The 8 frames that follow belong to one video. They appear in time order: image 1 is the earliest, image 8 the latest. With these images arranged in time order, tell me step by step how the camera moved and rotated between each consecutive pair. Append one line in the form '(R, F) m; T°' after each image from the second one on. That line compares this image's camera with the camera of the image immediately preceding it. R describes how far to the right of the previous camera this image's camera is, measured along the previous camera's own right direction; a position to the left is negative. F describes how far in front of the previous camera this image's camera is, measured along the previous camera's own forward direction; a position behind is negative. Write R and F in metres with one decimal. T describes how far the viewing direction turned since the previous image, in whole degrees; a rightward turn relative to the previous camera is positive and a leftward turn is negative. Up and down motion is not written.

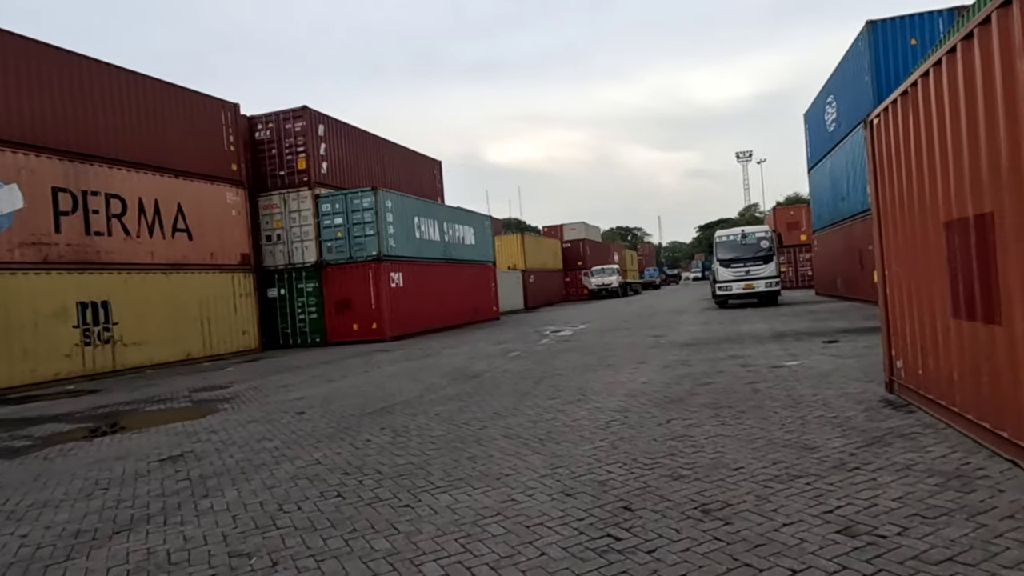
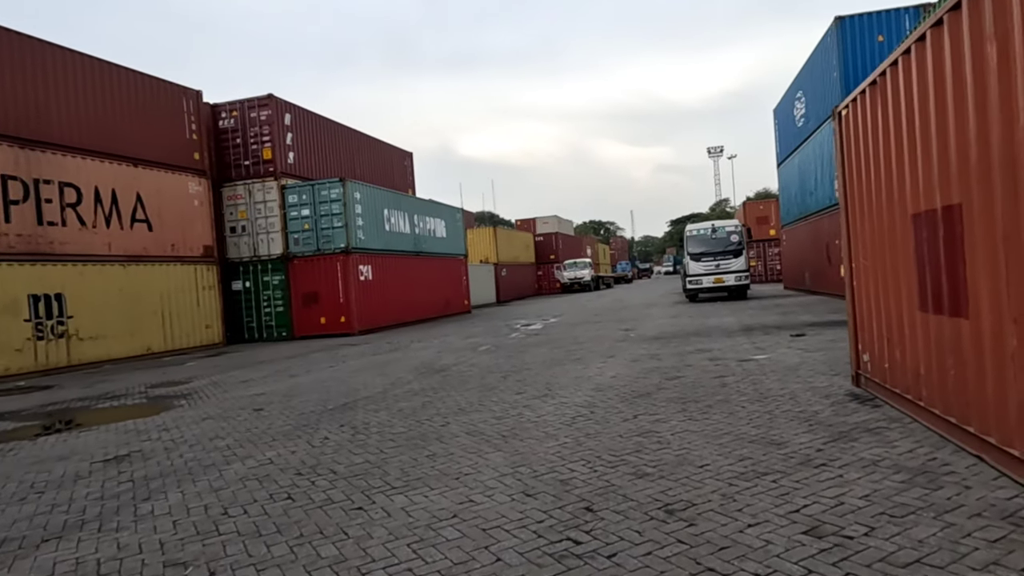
(+0.1, +0.2) m; +2°
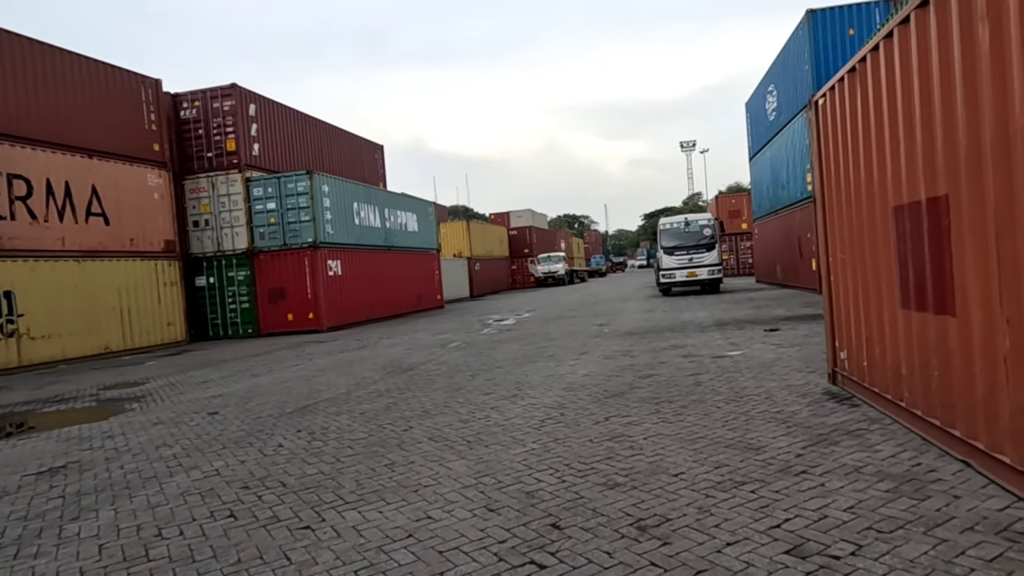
(+0.1, +0.3) m; +2°
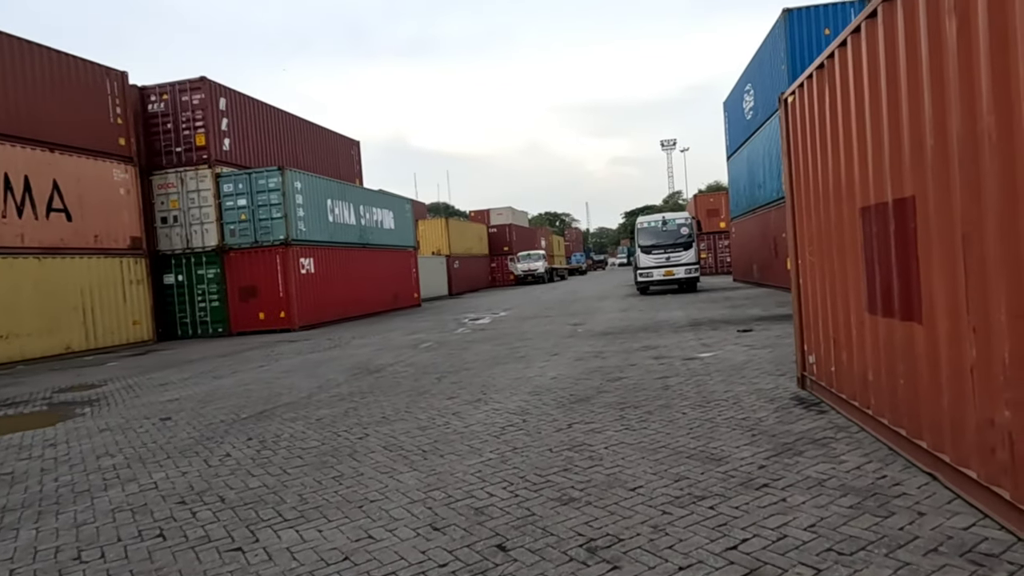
(+0.2, +0.2) m; +2°
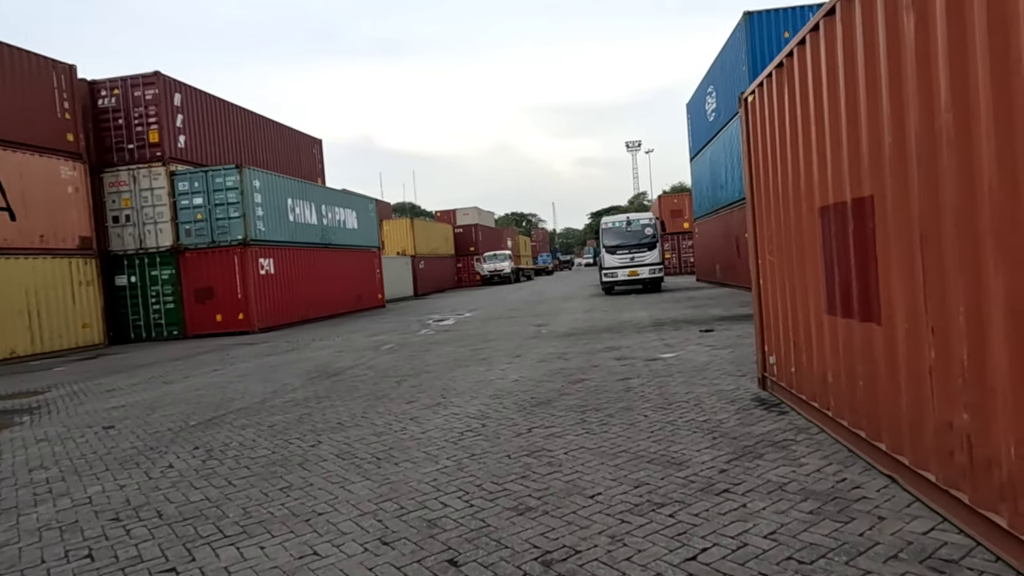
(+0.1, +0.2) m; +3°
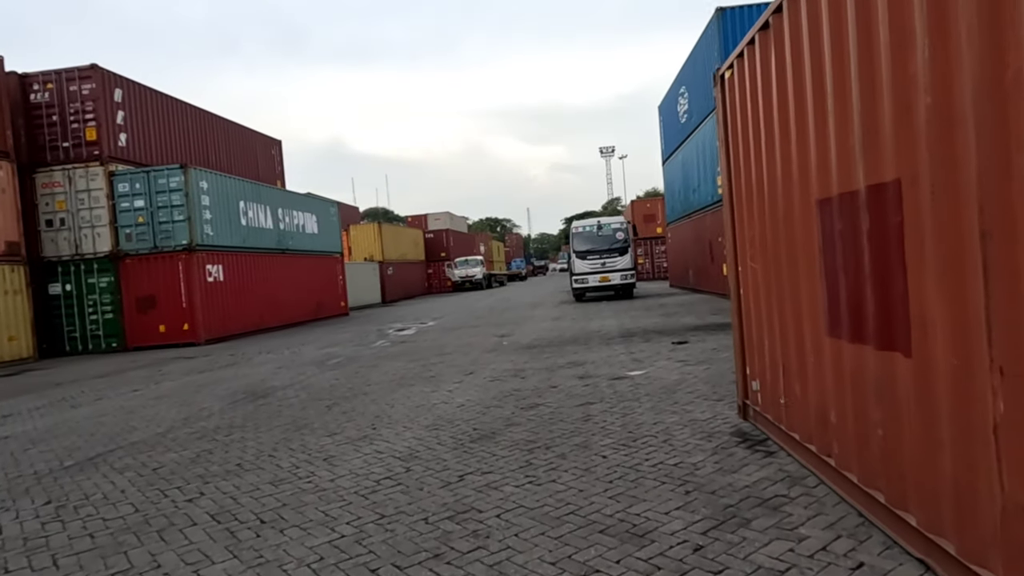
(+0.3, +1.1) m; +2°
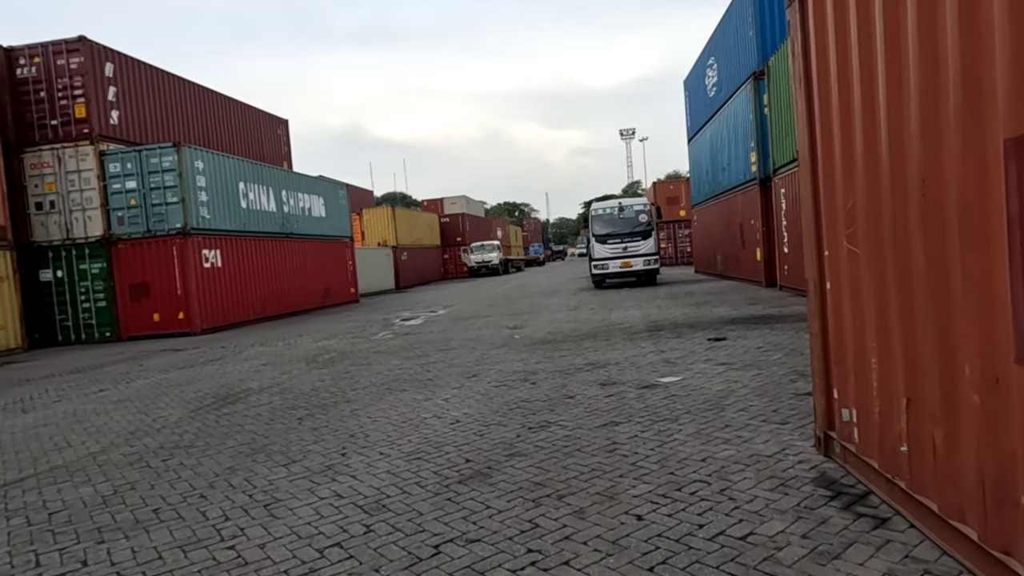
(+0.1, +1.4) m; -2°
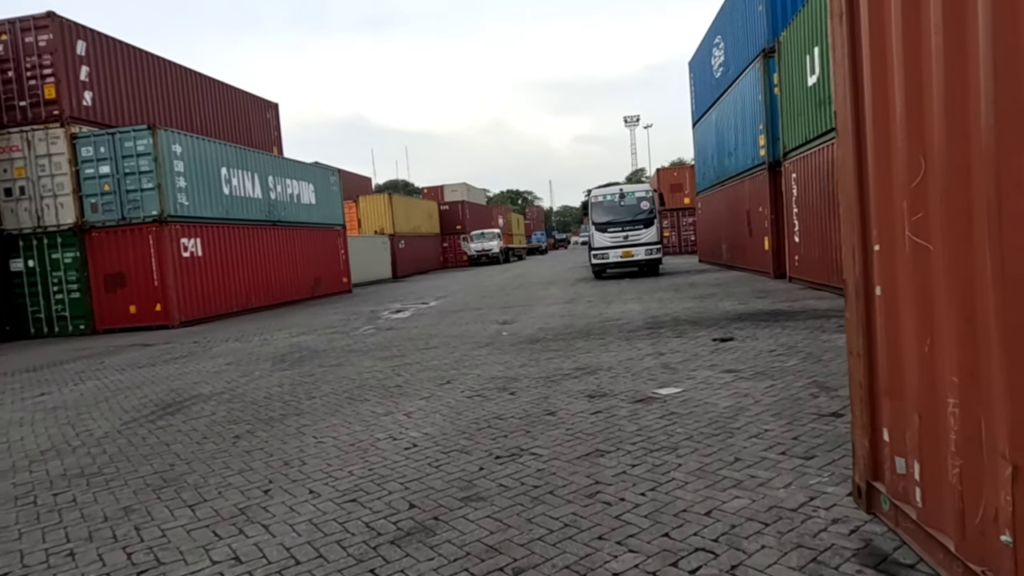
(+0.3, +1.0) m; 0°
